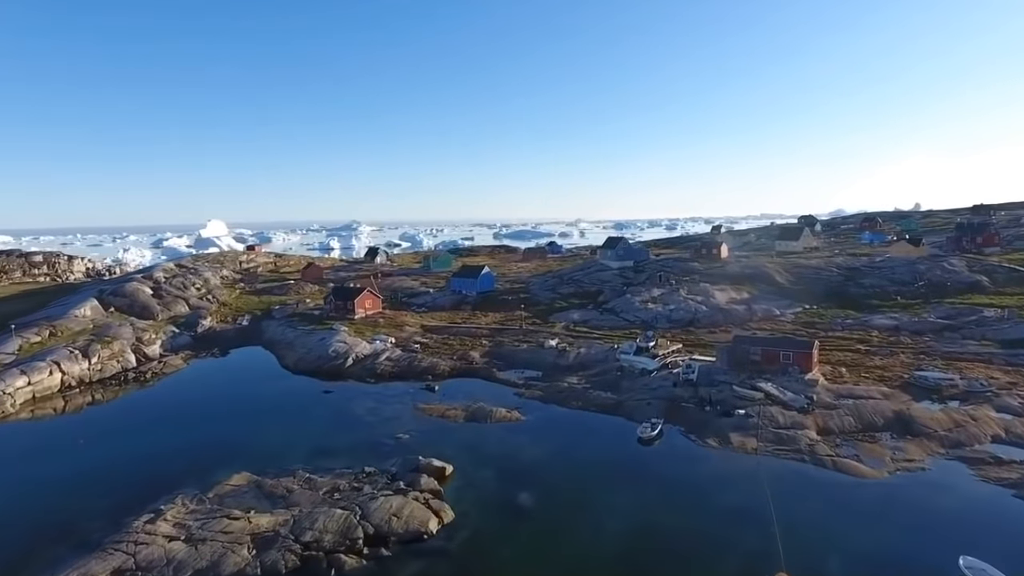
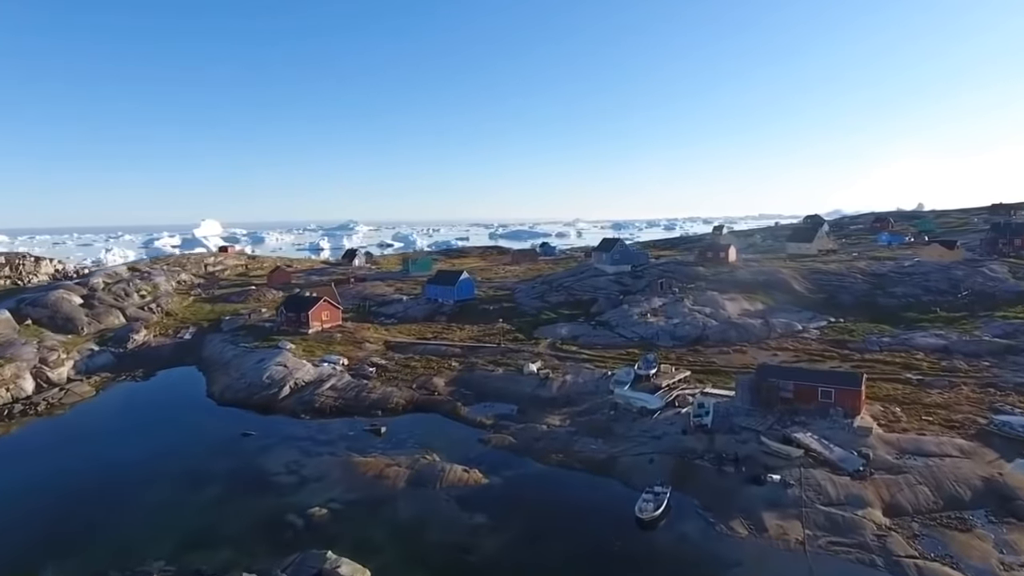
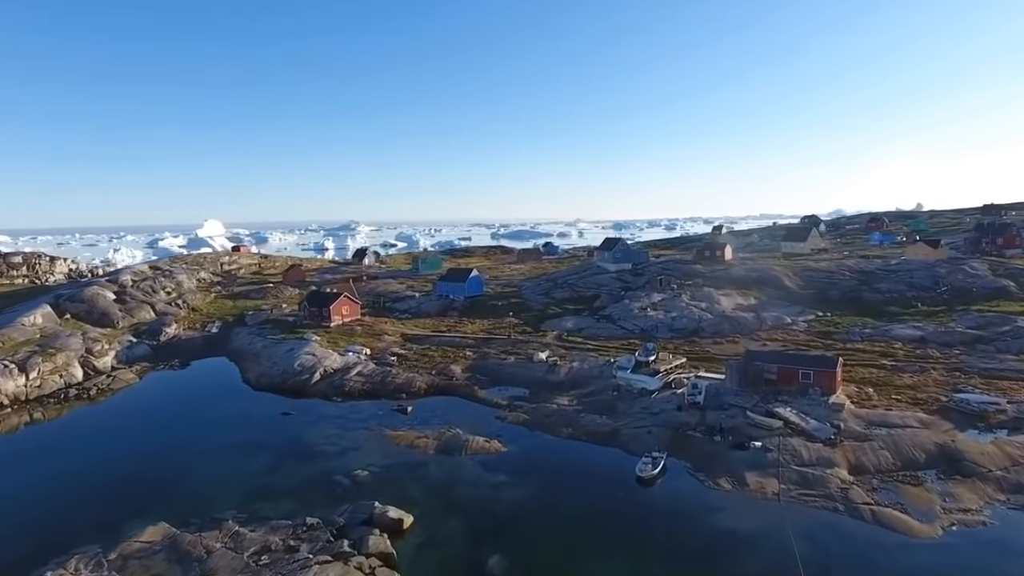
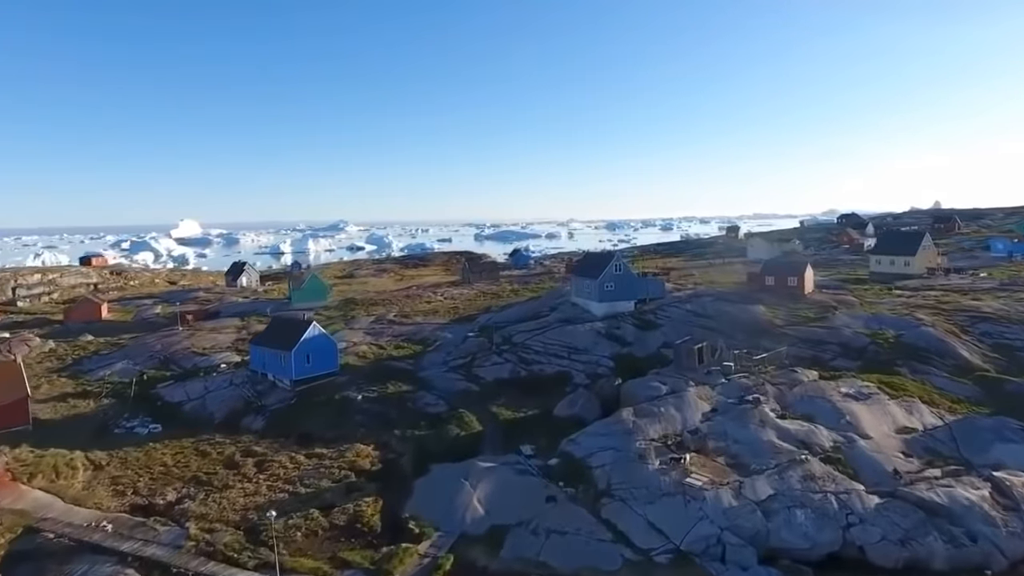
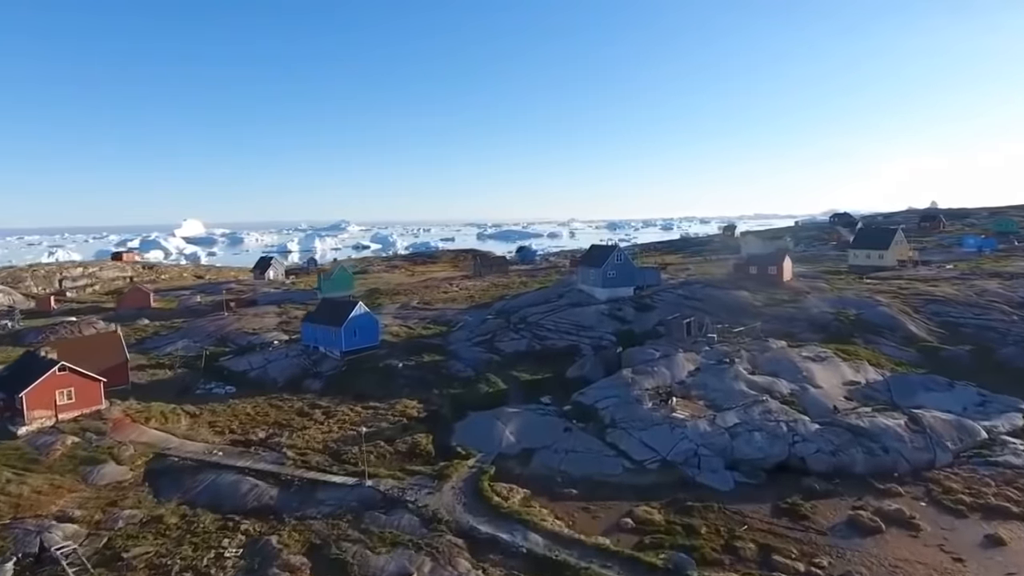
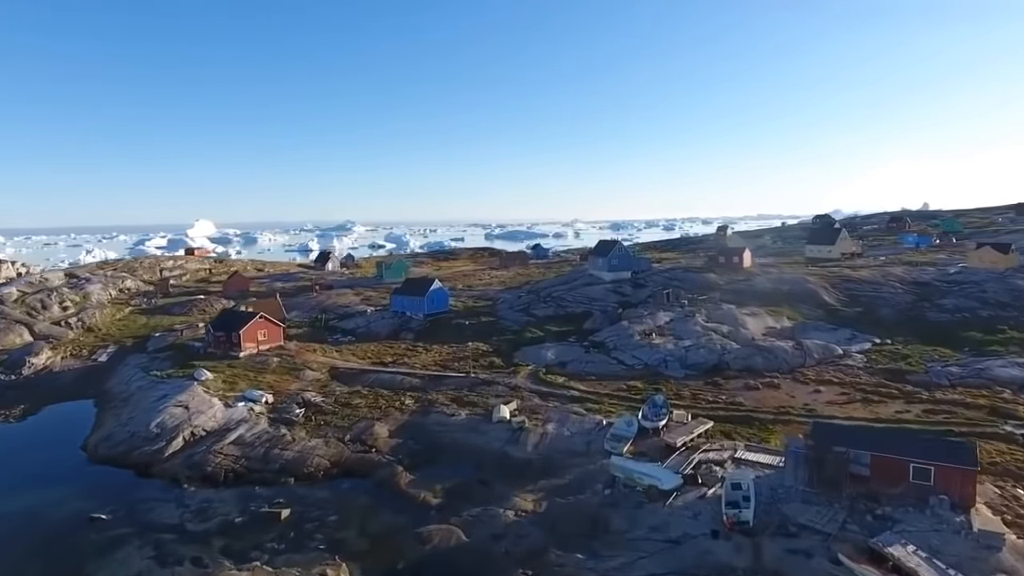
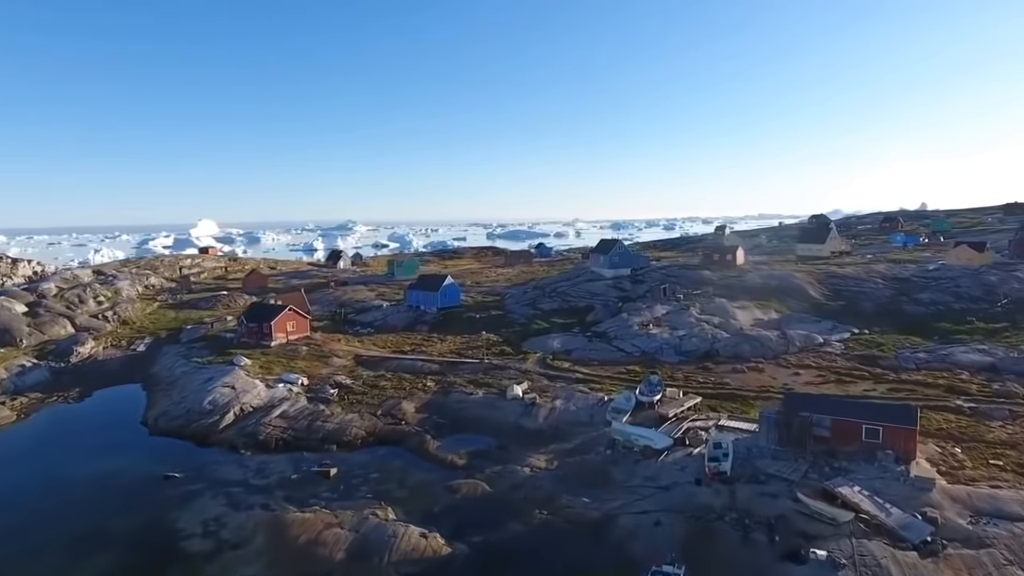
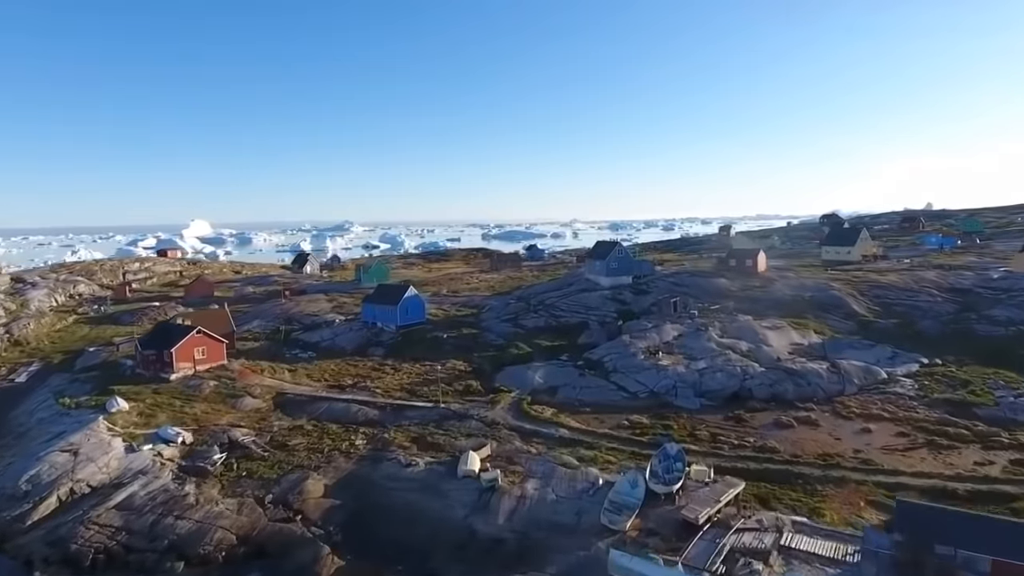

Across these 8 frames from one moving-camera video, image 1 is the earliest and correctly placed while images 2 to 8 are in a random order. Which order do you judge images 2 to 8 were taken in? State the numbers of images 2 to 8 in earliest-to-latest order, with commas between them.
3, 2, 7, 6, 8, 5, 4
